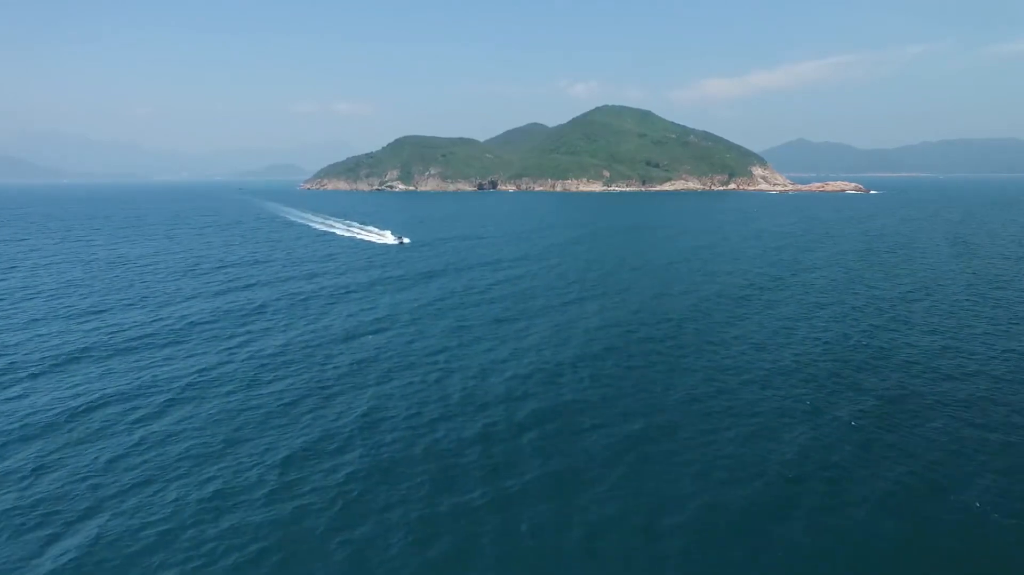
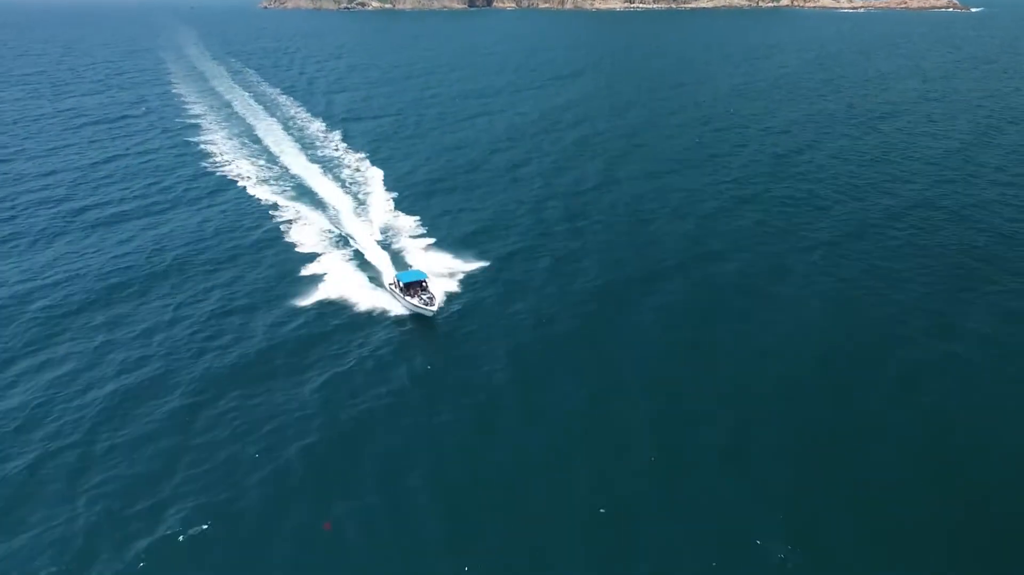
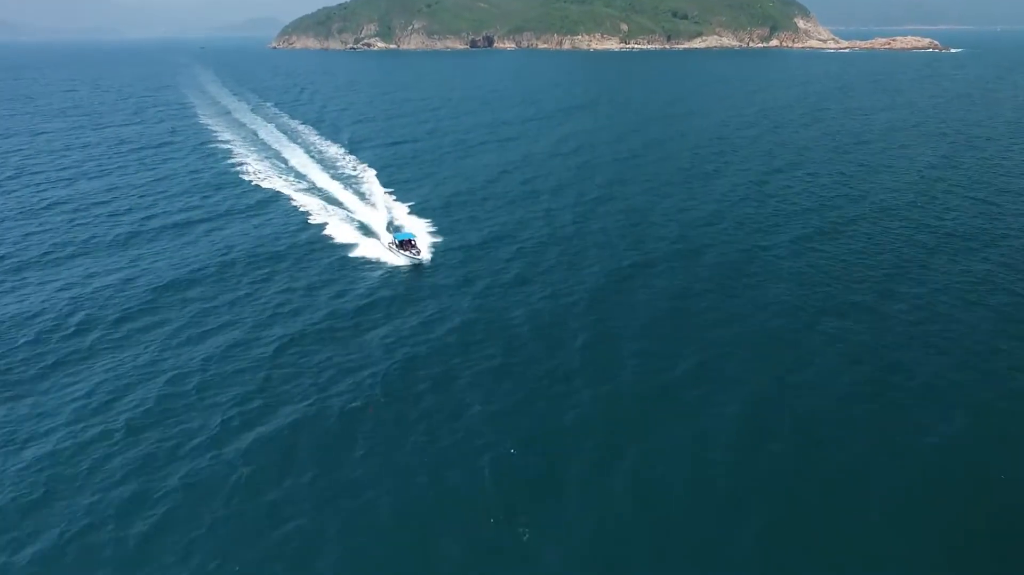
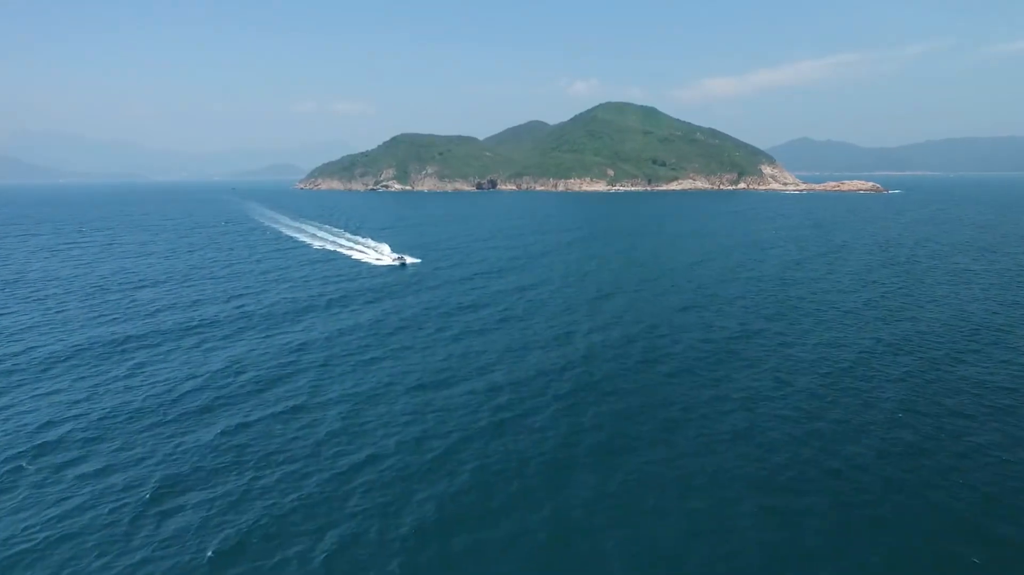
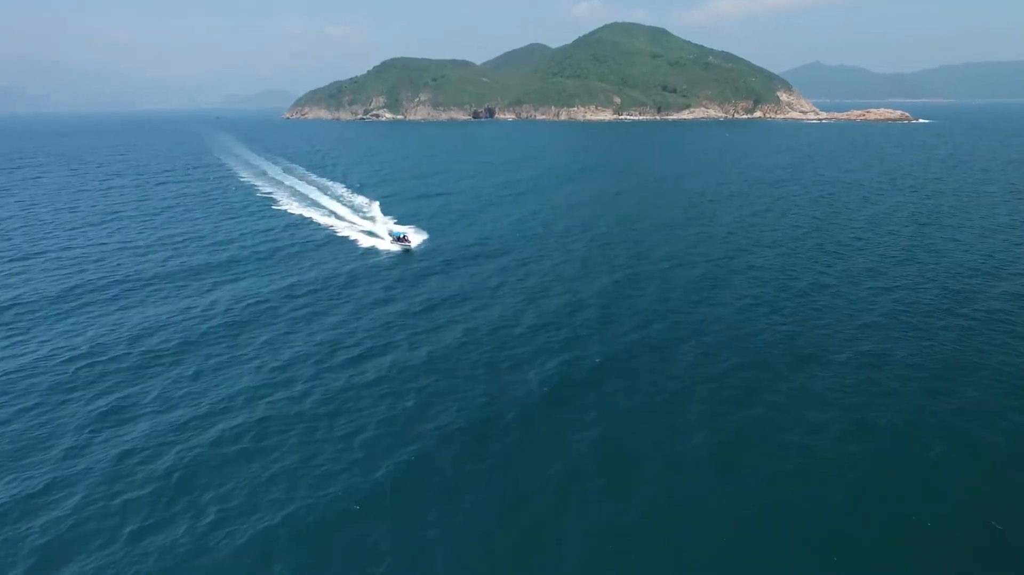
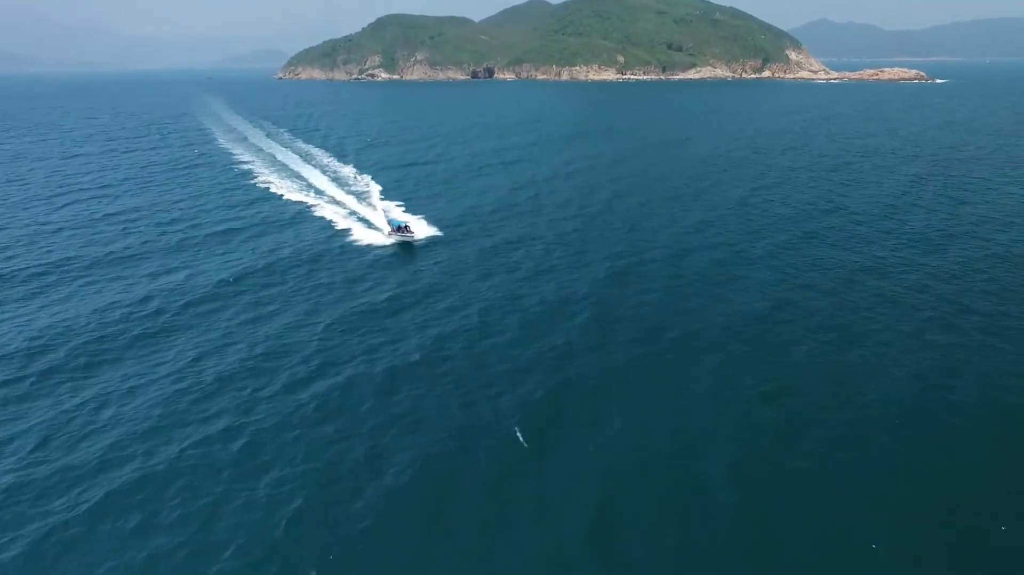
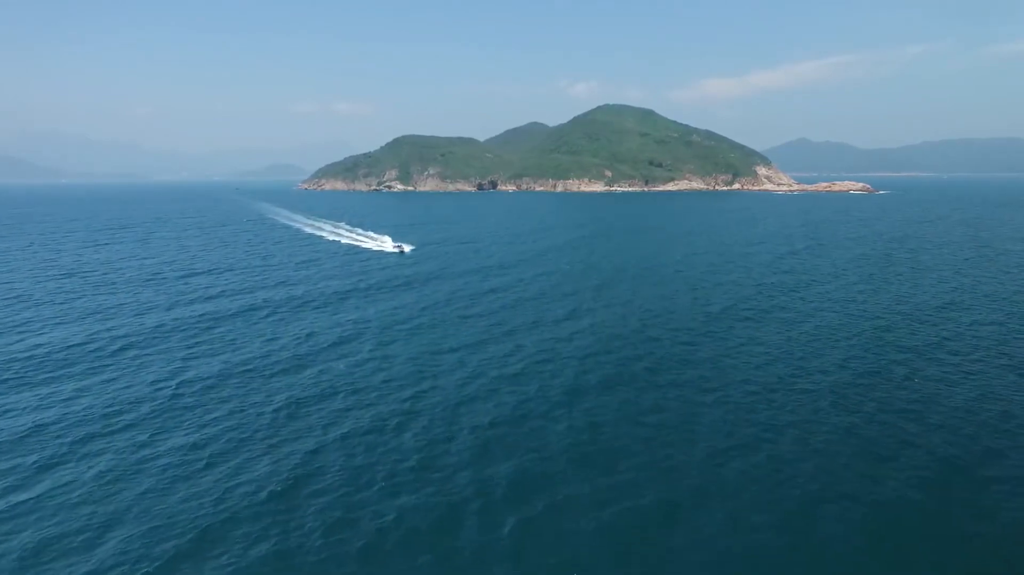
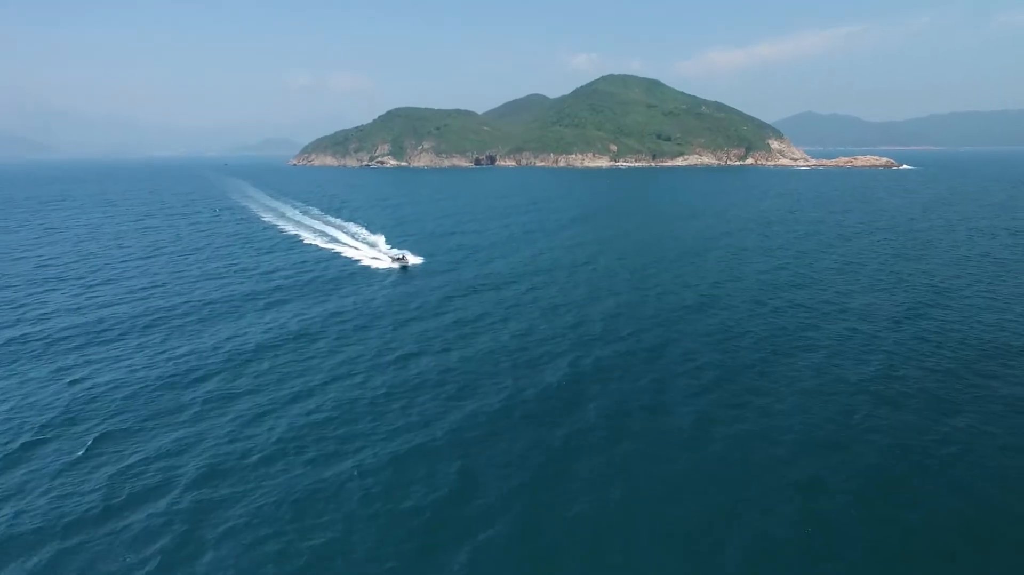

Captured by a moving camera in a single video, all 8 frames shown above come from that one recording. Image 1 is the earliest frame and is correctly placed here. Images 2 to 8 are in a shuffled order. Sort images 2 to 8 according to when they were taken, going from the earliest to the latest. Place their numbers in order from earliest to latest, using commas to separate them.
7, 4, 8, 5, 6, 3, 2
